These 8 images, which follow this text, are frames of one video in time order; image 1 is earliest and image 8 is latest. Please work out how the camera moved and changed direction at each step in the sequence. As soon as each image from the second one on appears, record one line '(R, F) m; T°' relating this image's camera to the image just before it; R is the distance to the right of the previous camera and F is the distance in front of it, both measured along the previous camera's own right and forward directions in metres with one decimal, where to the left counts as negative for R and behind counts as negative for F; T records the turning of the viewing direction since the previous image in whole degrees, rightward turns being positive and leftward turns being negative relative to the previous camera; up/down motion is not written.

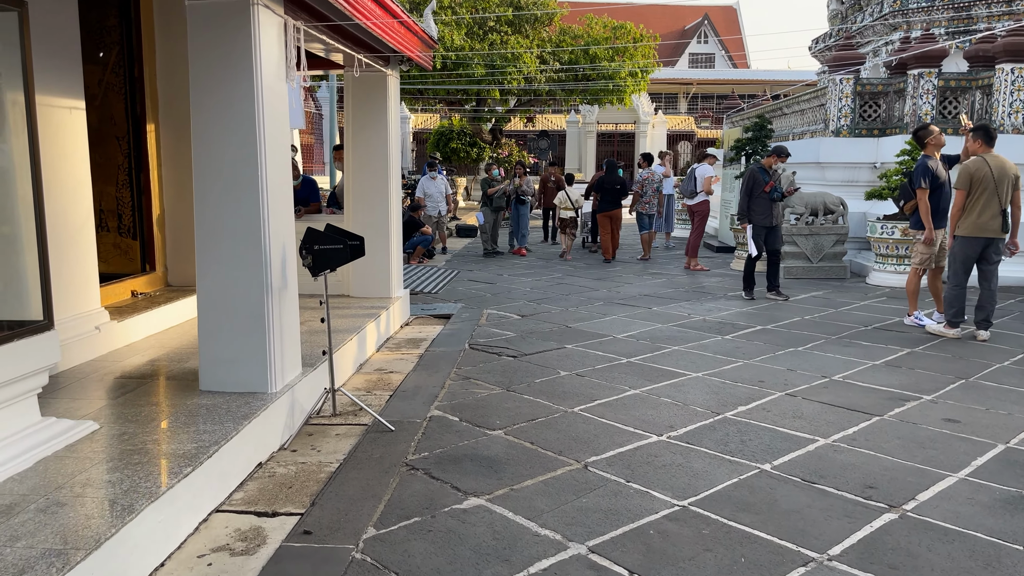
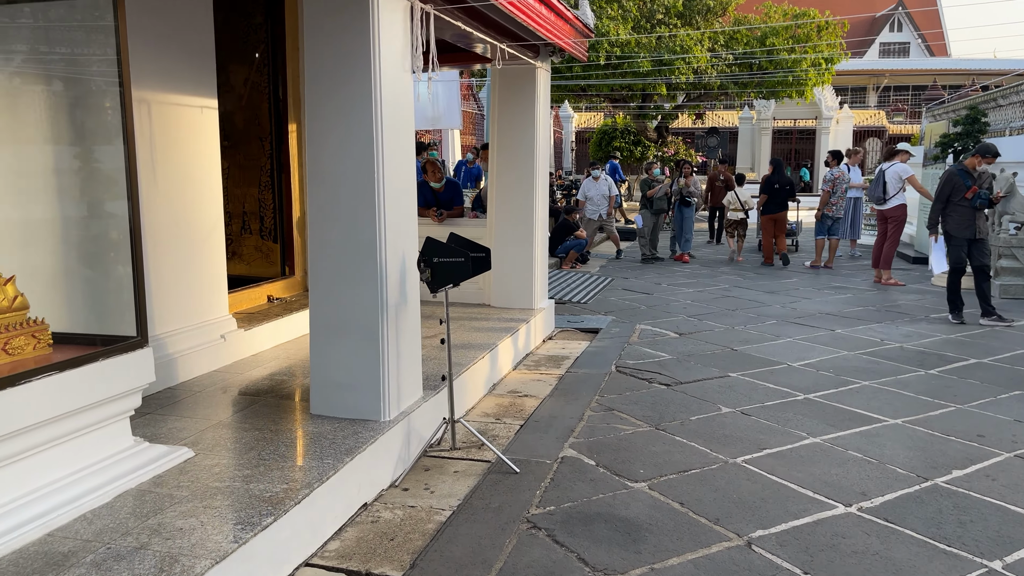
(+0.1, +0.6) m; -12°
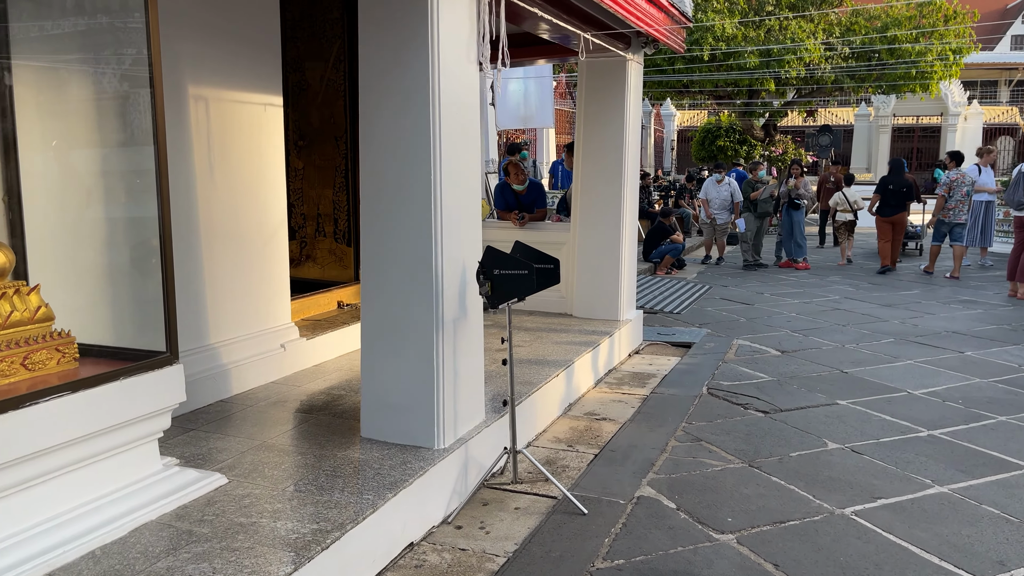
(+0.1, +0.4) m; -7°
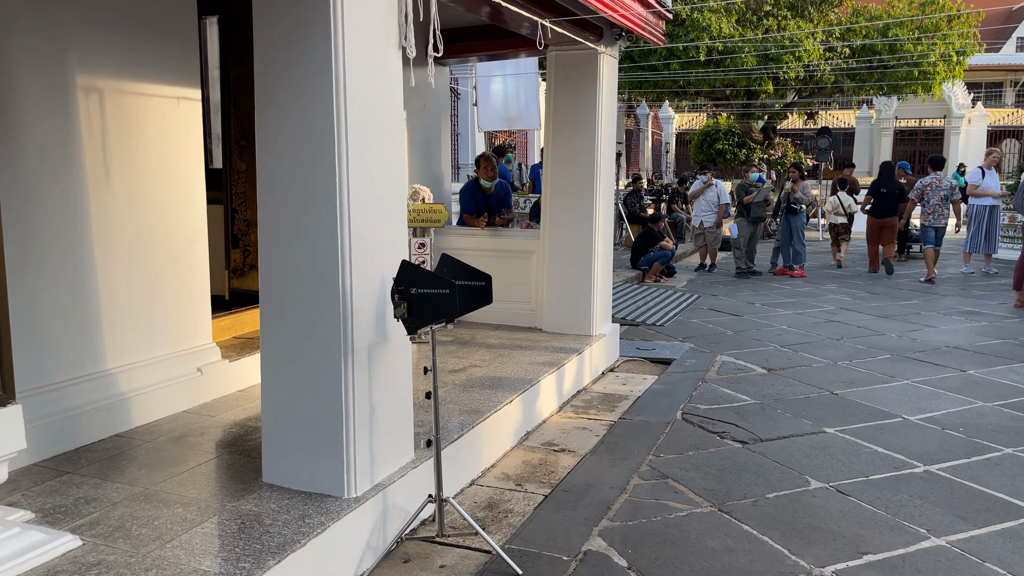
(+0.3, +0.5) m; 0°
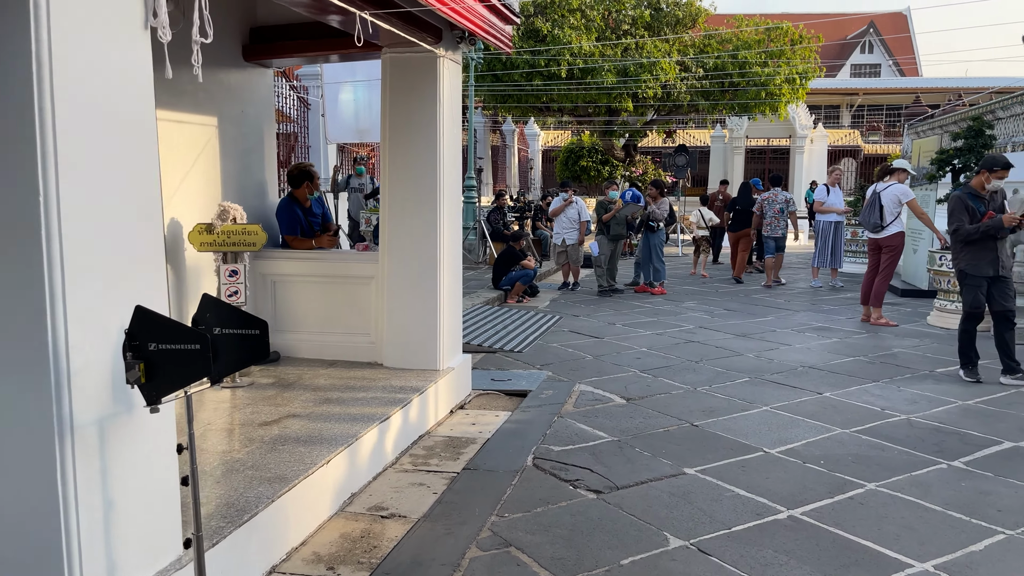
(+0.2, +0.5) m; +9°
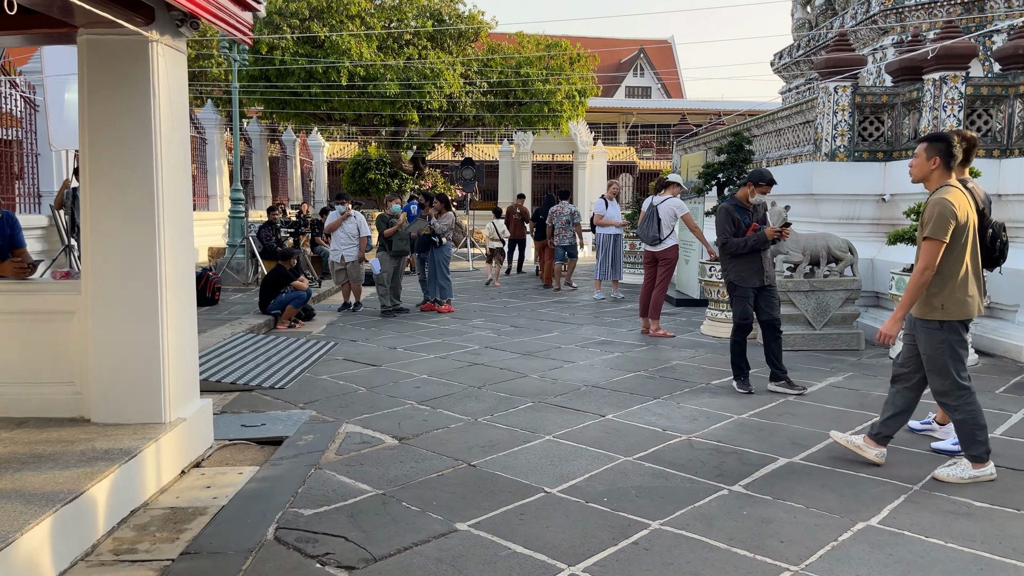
(+0.3, +0.6) m; +15°
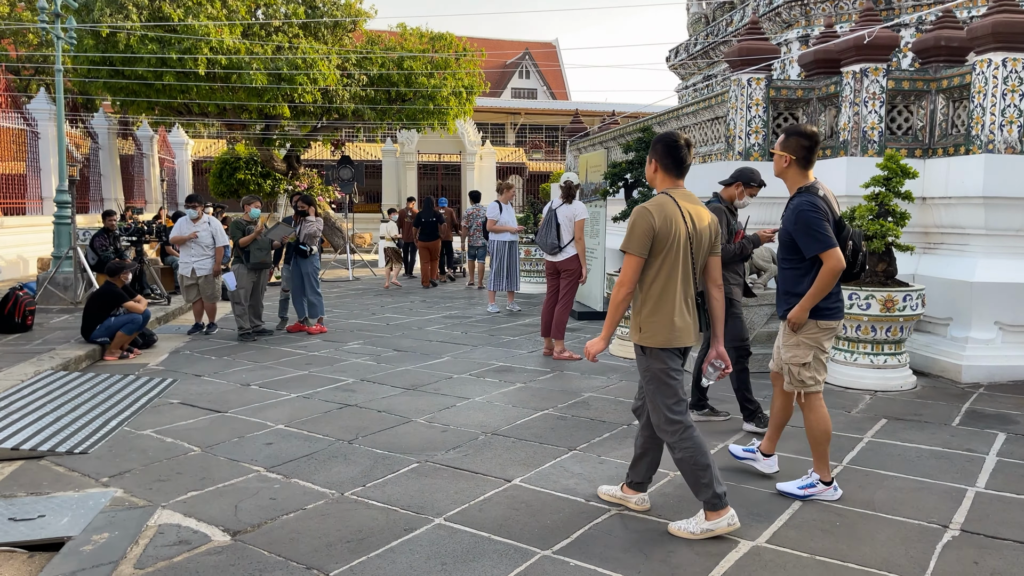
(+0.1, +1.1) m; +8°
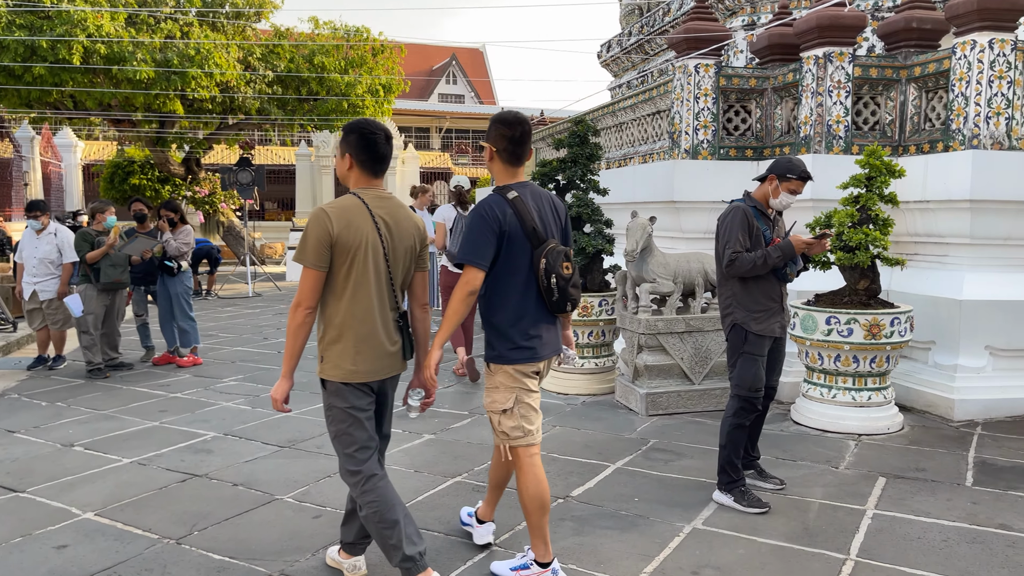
(+0.2, +1.1) m; +5°
